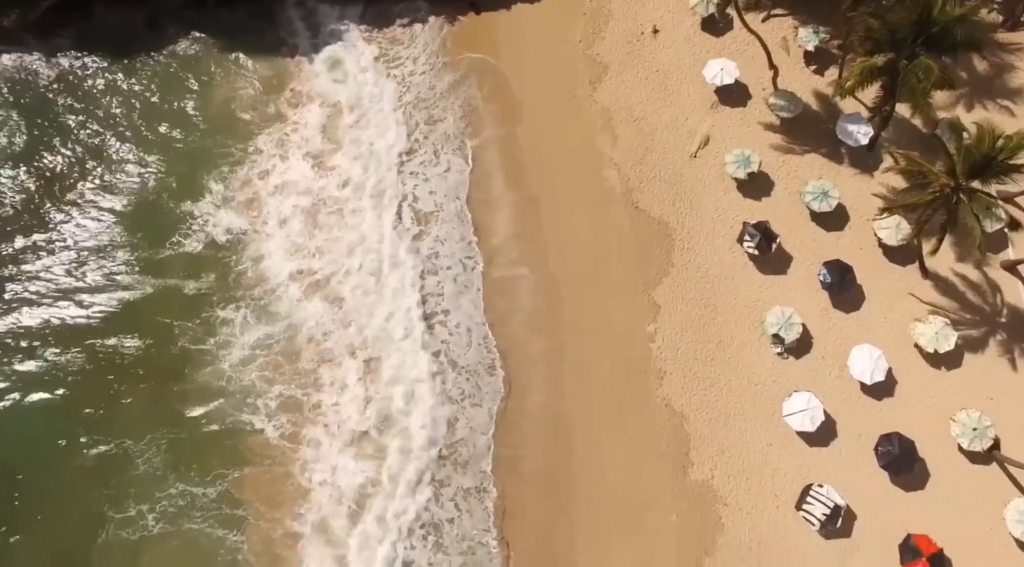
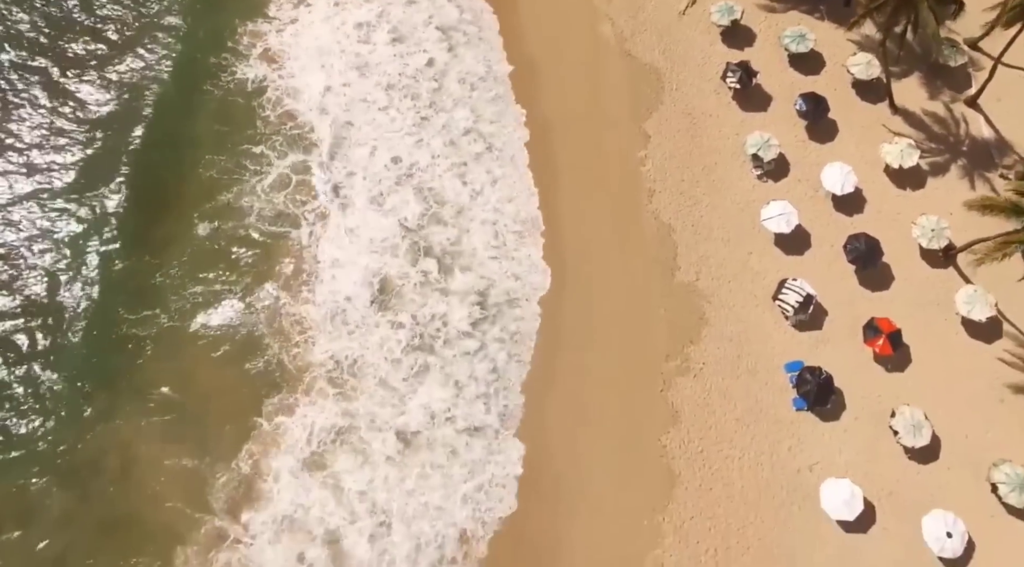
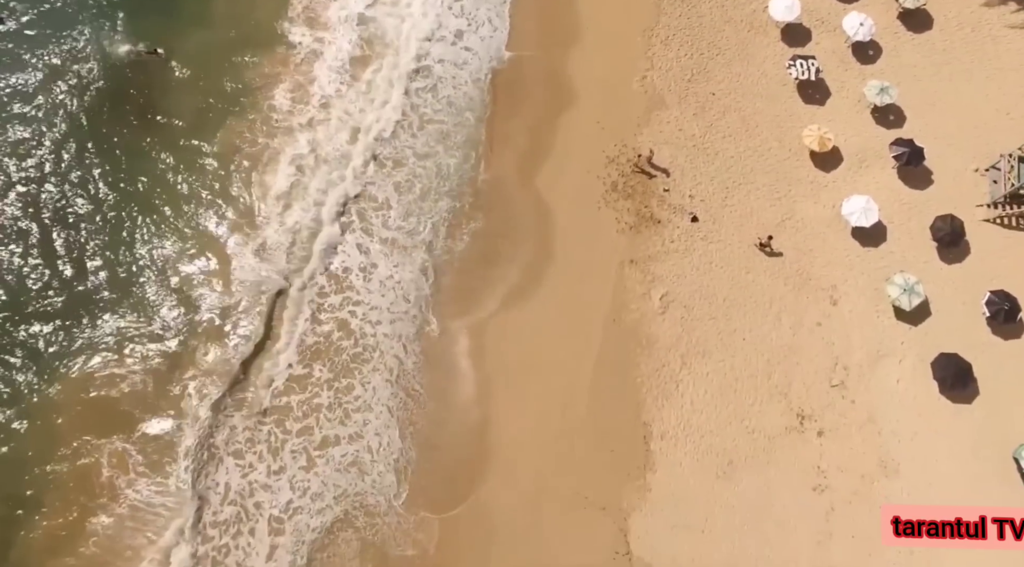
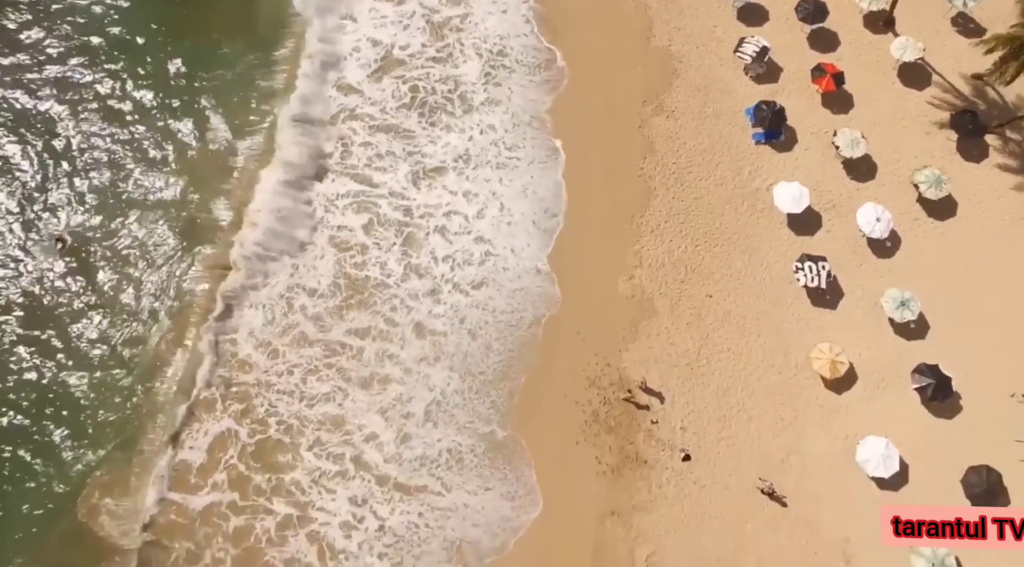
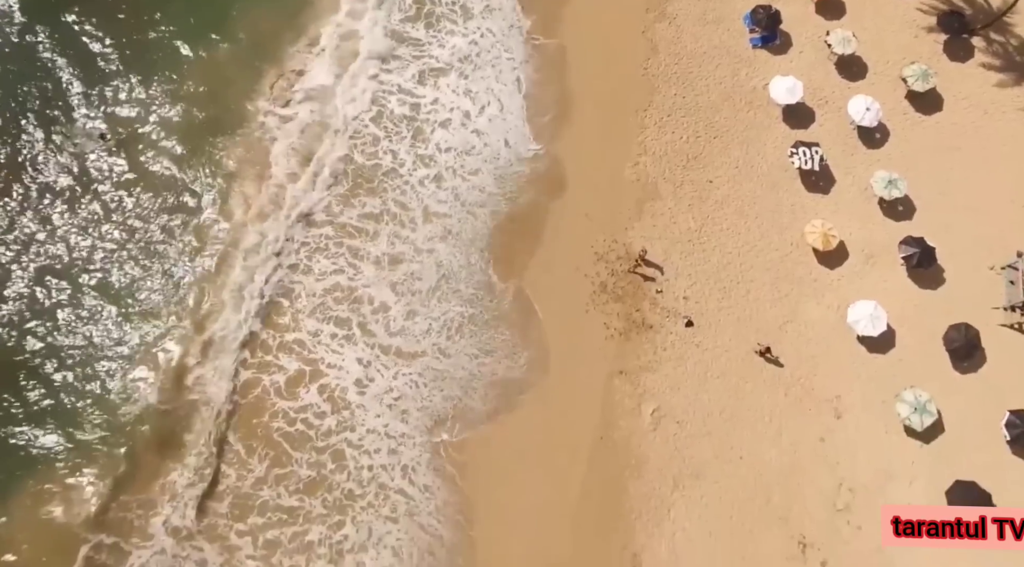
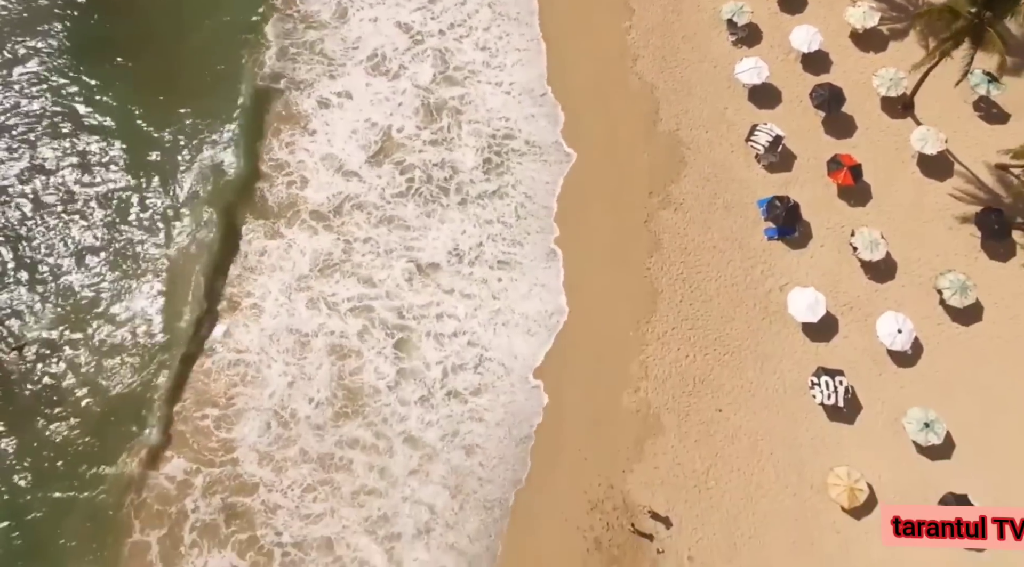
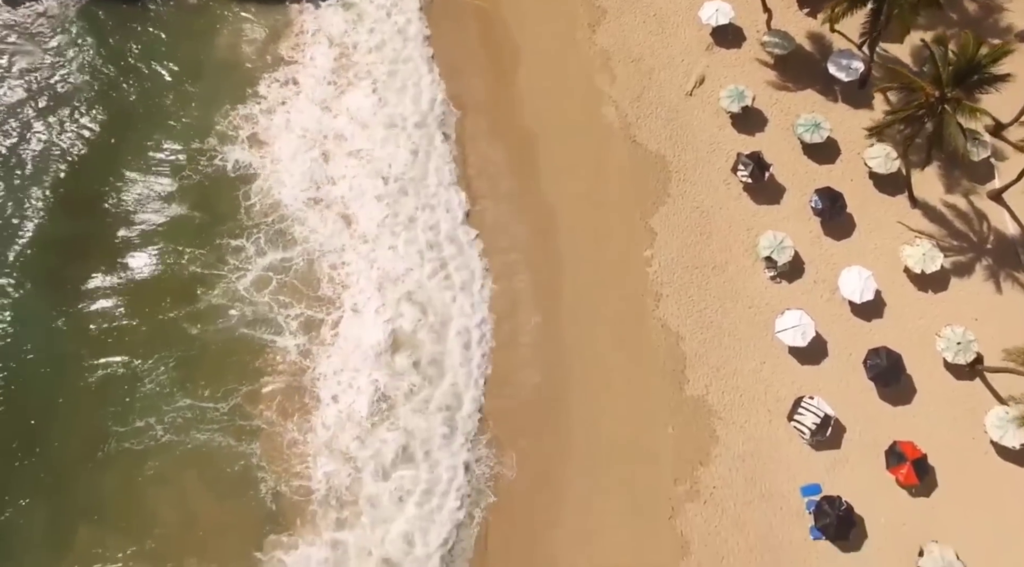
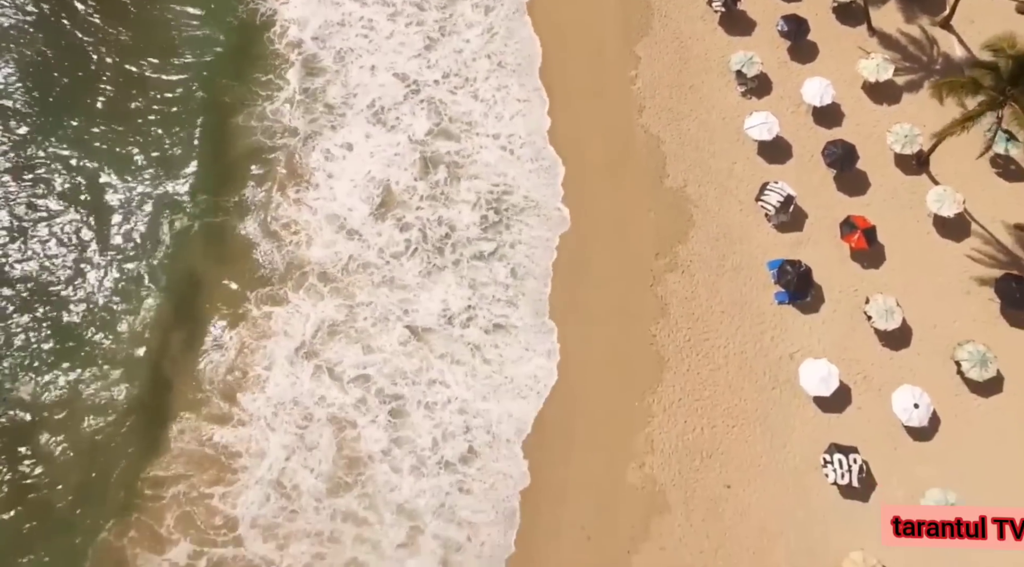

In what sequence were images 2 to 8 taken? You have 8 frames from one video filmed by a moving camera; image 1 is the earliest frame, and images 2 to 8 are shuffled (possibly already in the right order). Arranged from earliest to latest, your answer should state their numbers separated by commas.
7, 2, 8, 6, 4, 5, 3
